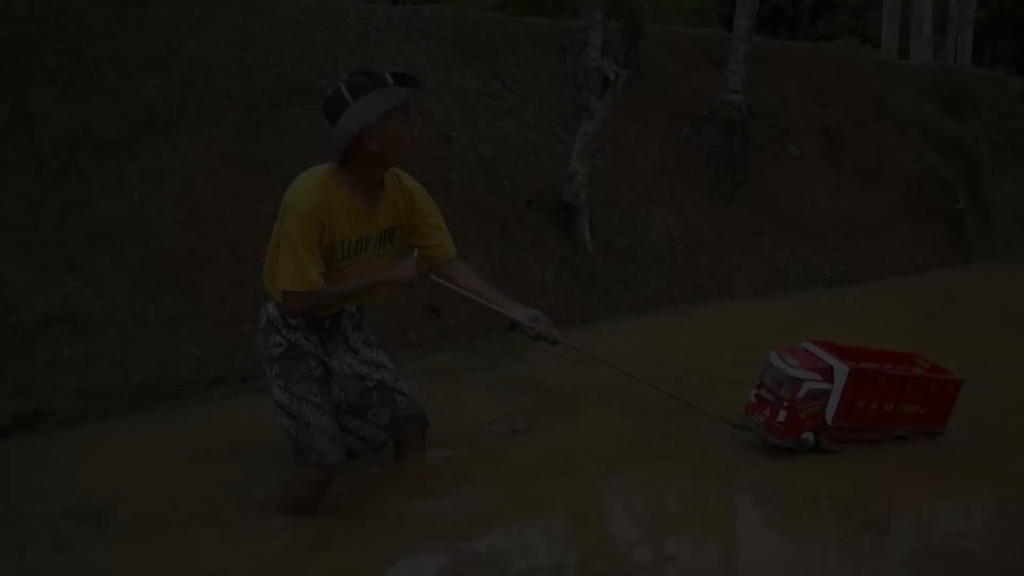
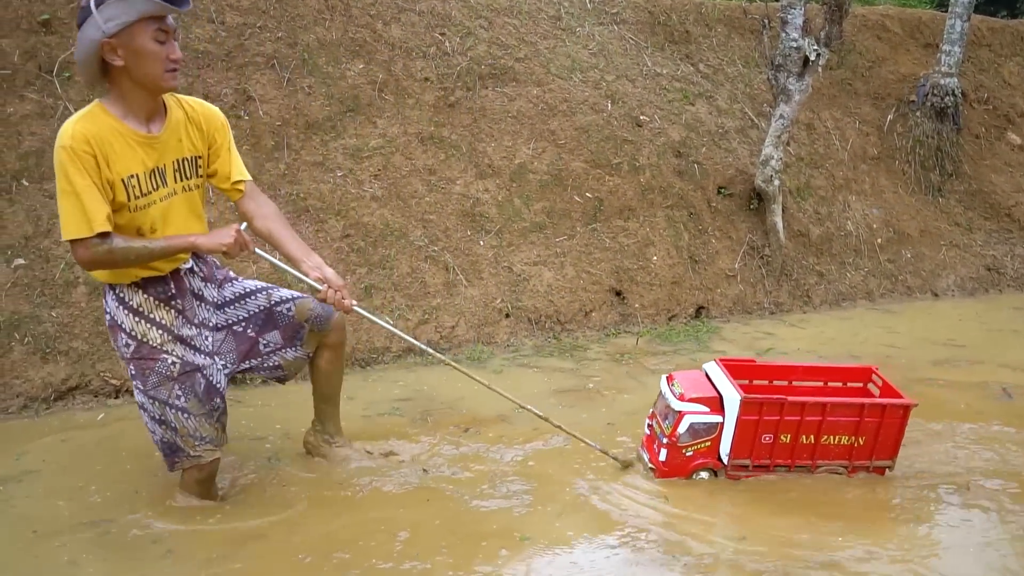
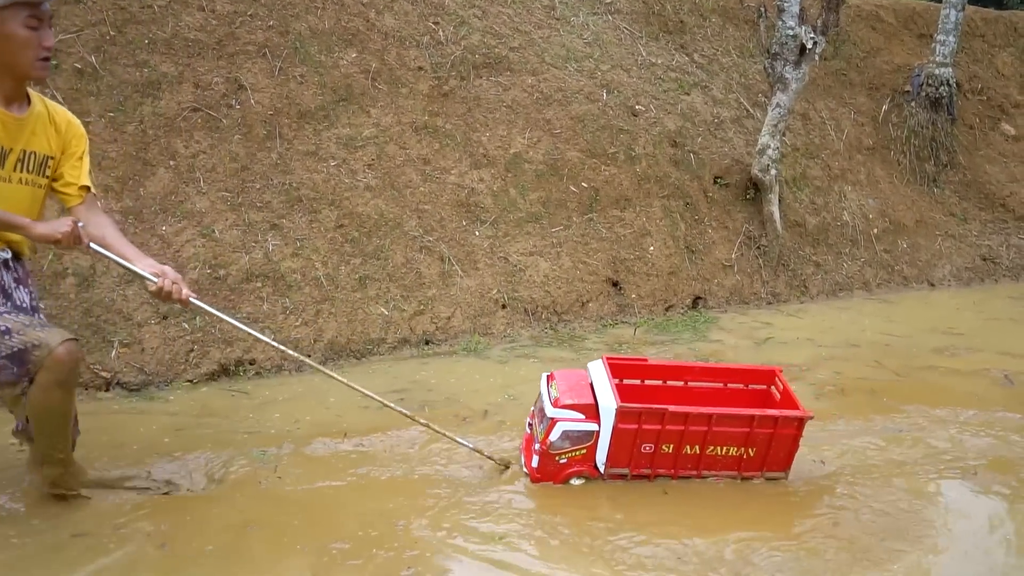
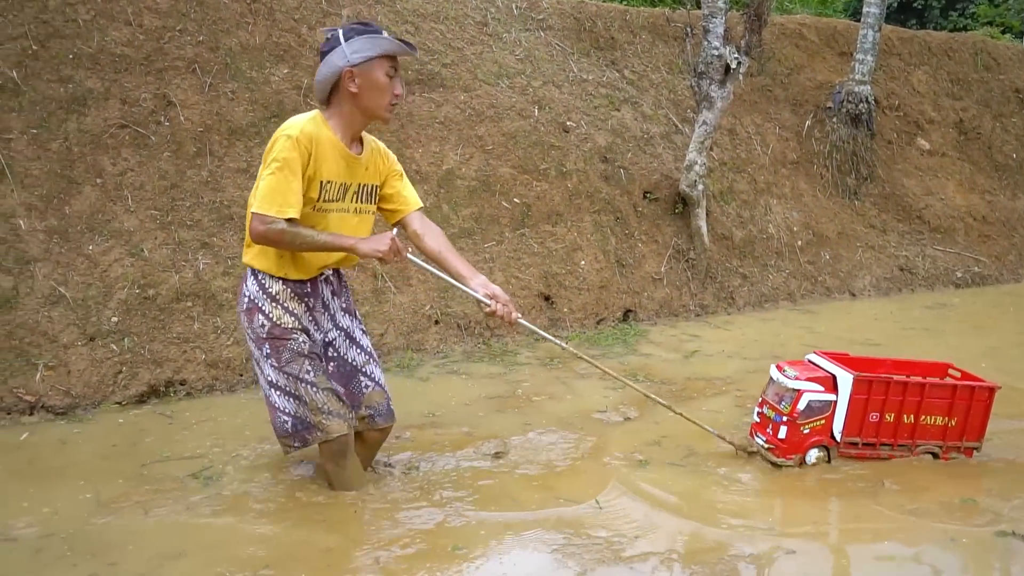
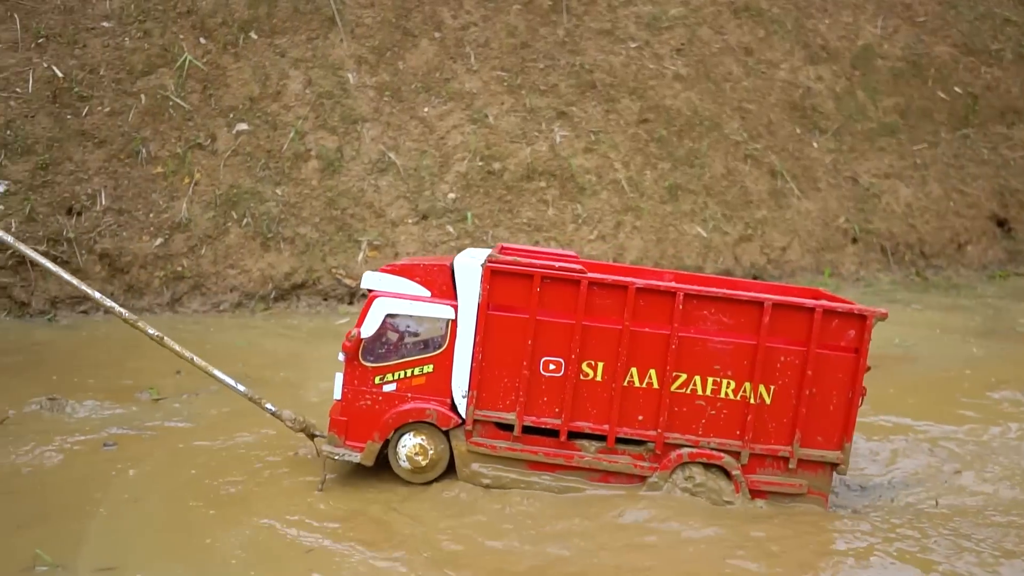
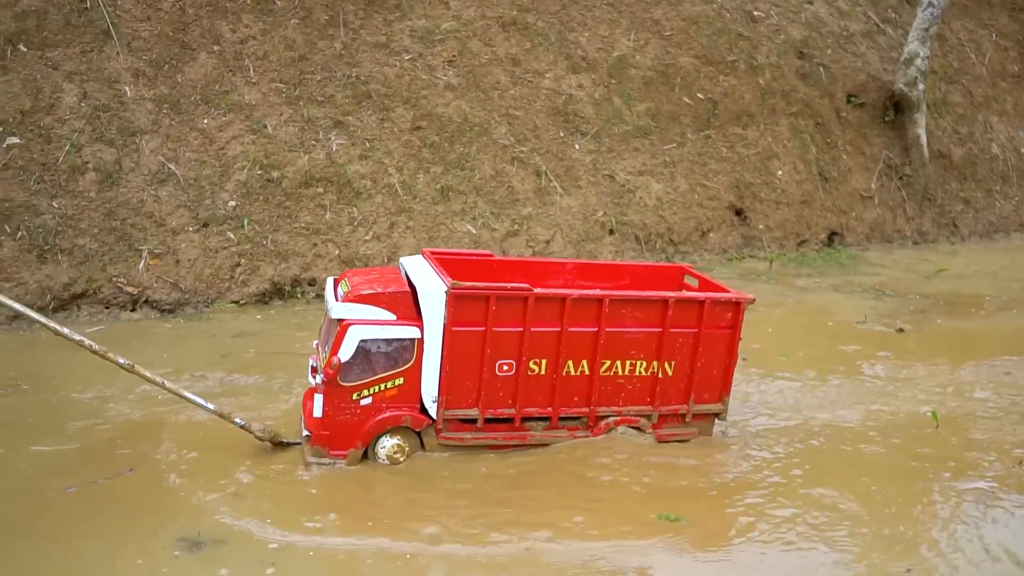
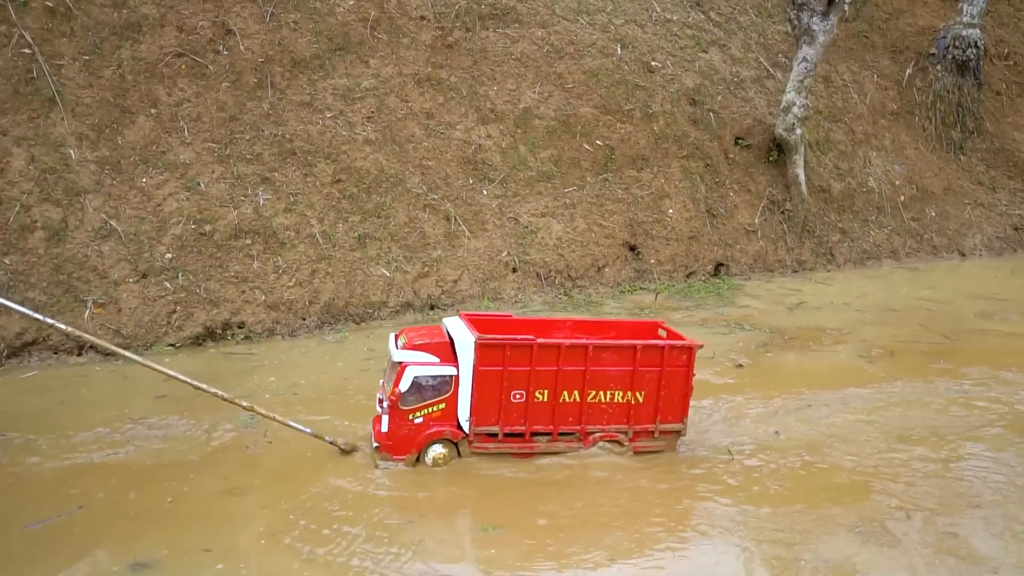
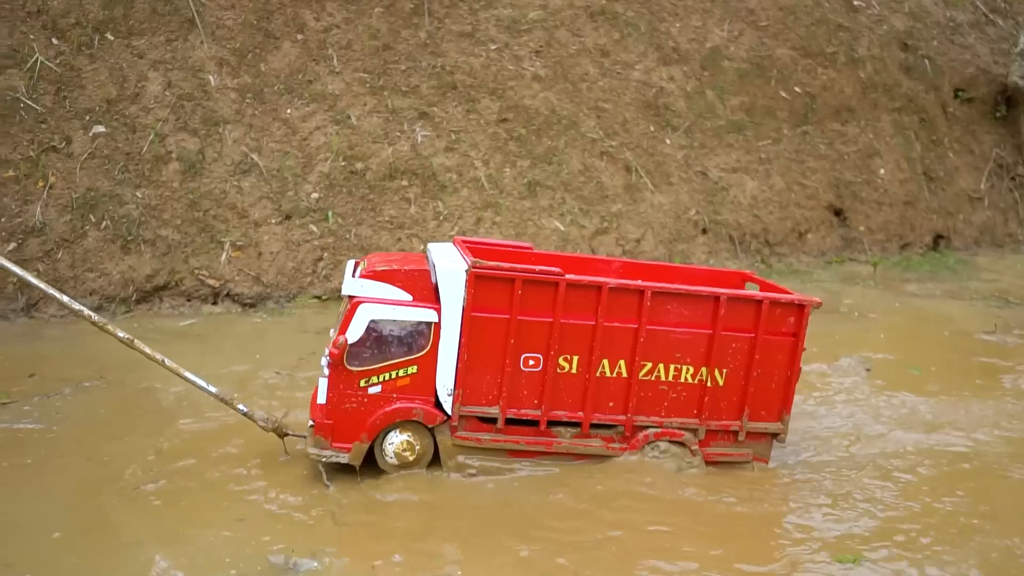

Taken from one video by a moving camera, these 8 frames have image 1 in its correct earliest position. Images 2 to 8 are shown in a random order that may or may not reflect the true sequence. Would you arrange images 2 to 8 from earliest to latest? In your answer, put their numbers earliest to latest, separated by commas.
4, 2, 3, 7, 6, 8, 5
